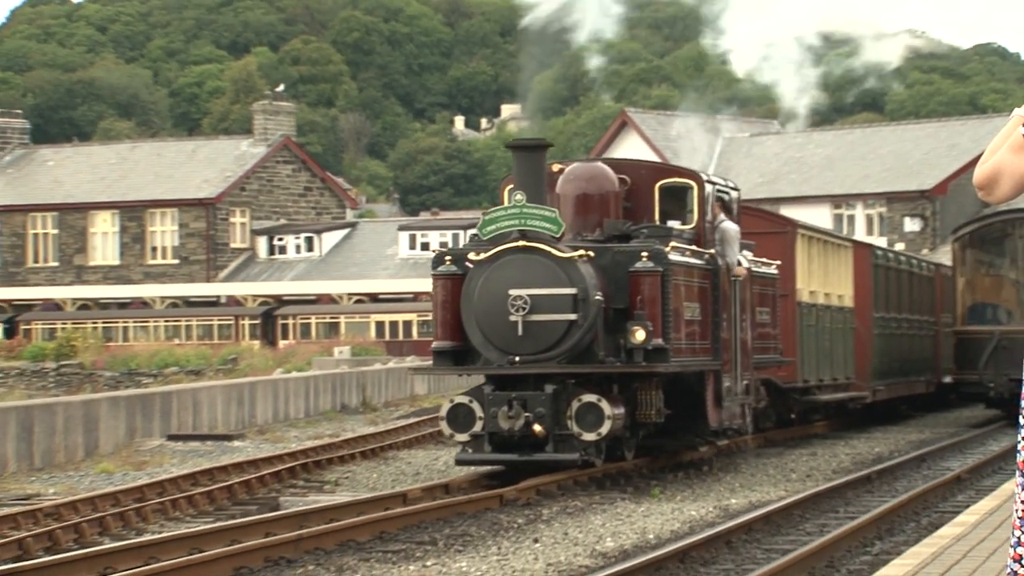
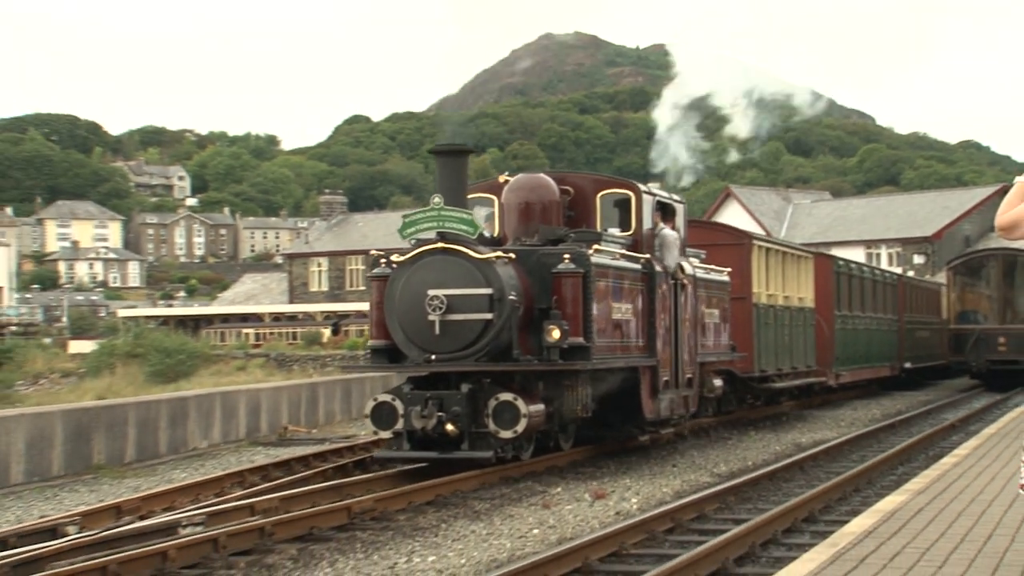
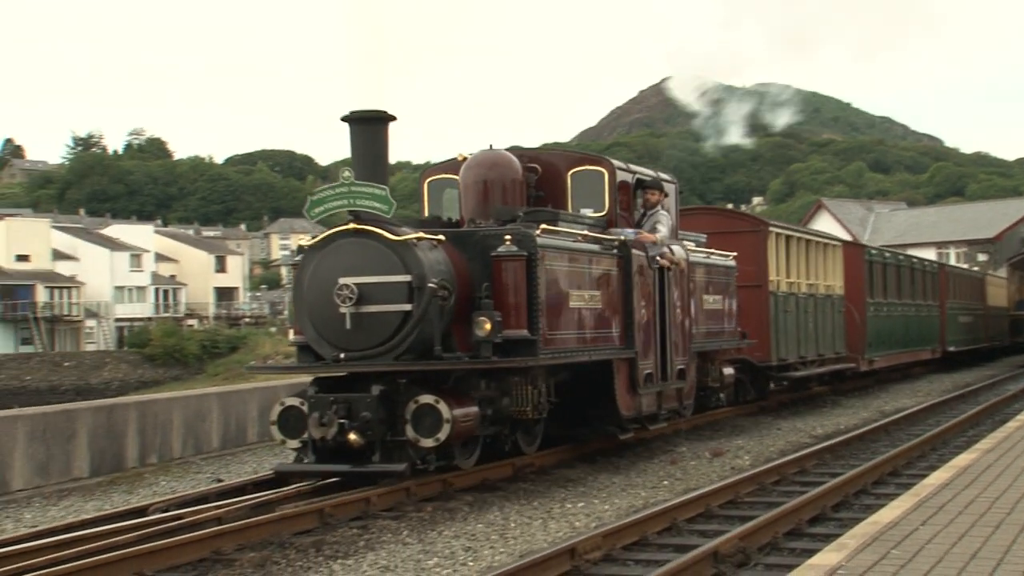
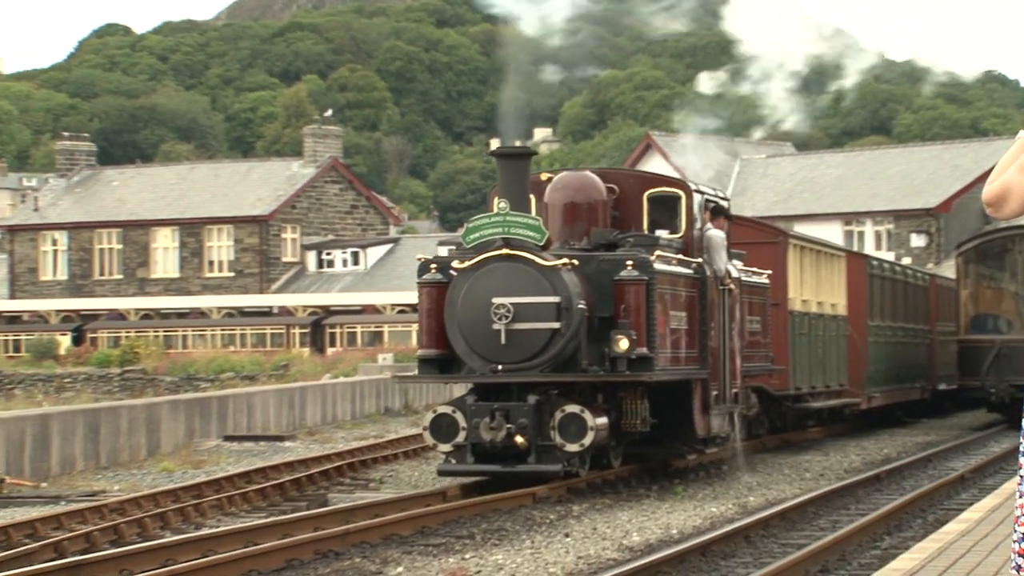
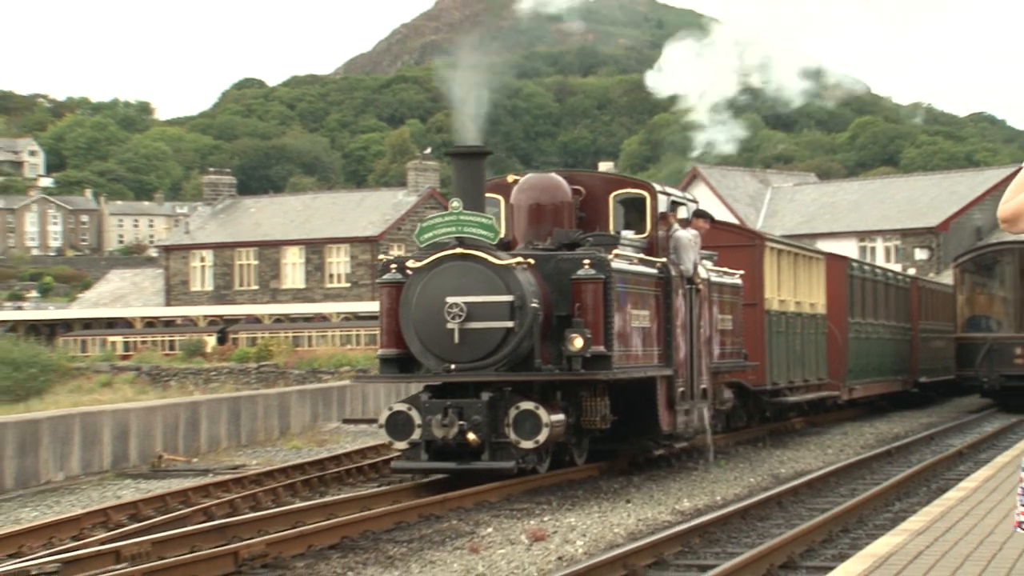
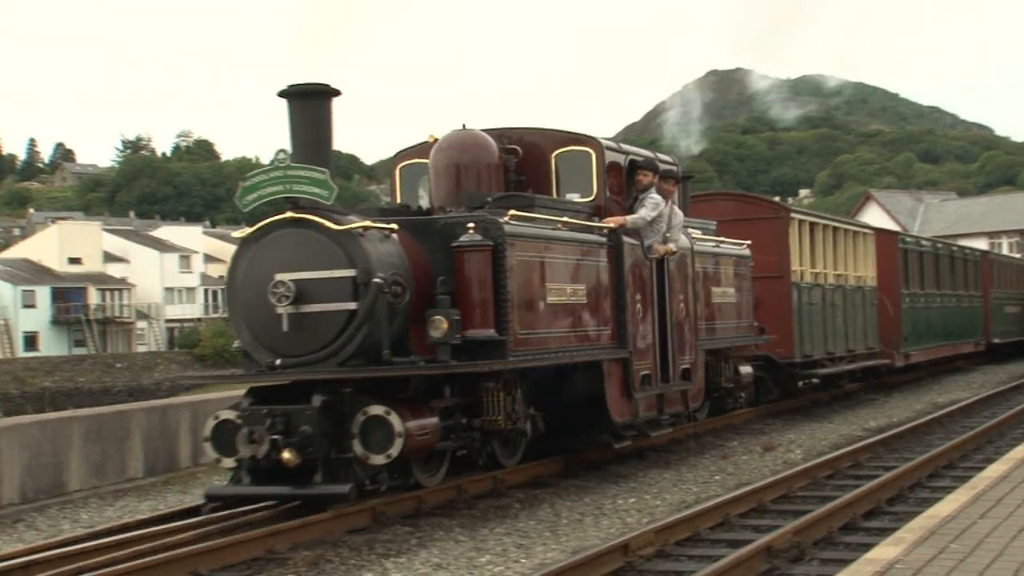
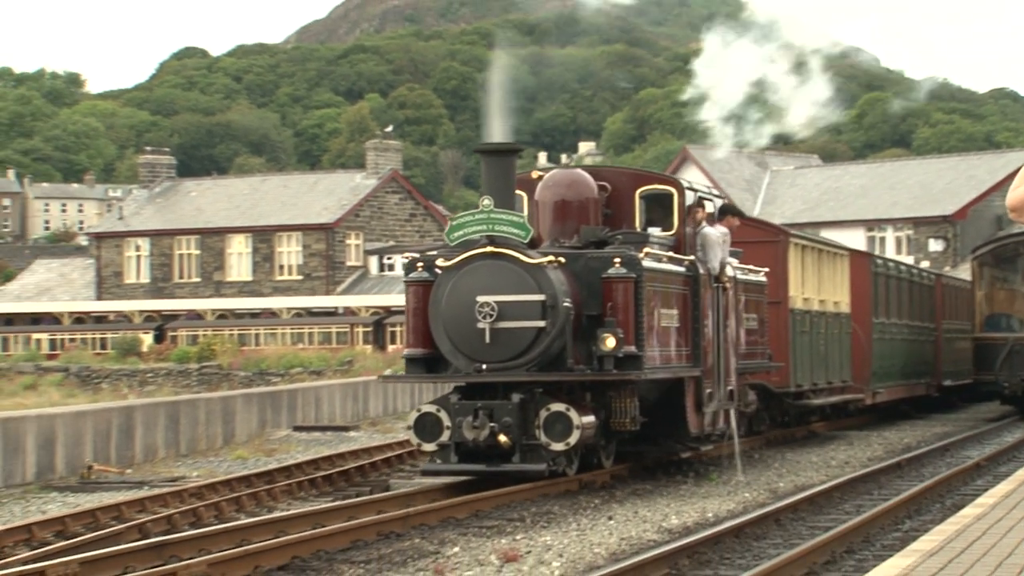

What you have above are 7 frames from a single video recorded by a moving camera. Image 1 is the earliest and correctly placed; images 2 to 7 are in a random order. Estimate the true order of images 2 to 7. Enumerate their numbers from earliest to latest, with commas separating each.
4, 7, 5, 2, 3, 6
